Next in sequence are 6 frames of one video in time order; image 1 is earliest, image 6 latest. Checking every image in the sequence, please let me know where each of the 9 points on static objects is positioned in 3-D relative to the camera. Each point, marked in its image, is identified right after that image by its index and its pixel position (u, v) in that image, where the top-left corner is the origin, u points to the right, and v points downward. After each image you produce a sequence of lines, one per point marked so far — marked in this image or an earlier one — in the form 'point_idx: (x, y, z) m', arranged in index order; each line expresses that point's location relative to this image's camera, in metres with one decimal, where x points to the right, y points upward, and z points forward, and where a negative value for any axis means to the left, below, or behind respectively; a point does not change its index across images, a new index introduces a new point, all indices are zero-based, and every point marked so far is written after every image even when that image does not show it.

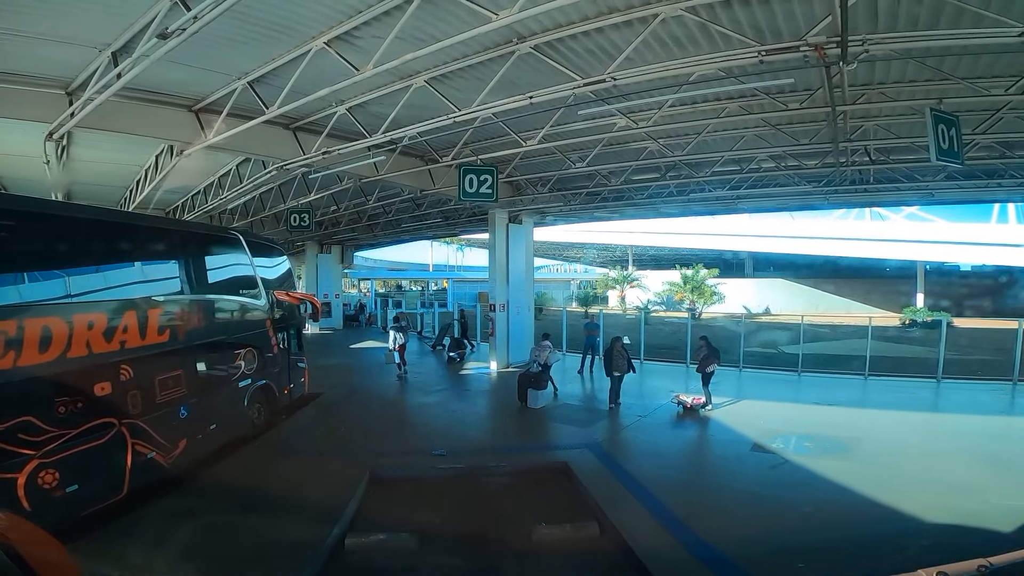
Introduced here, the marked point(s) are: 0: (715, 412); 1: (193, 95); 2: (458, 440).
0: (+4.6, -2.7, +11.3) m
1: (-6.4, +3.6, +10.0) m
2: (-1.0, -2.8, +9.4) m
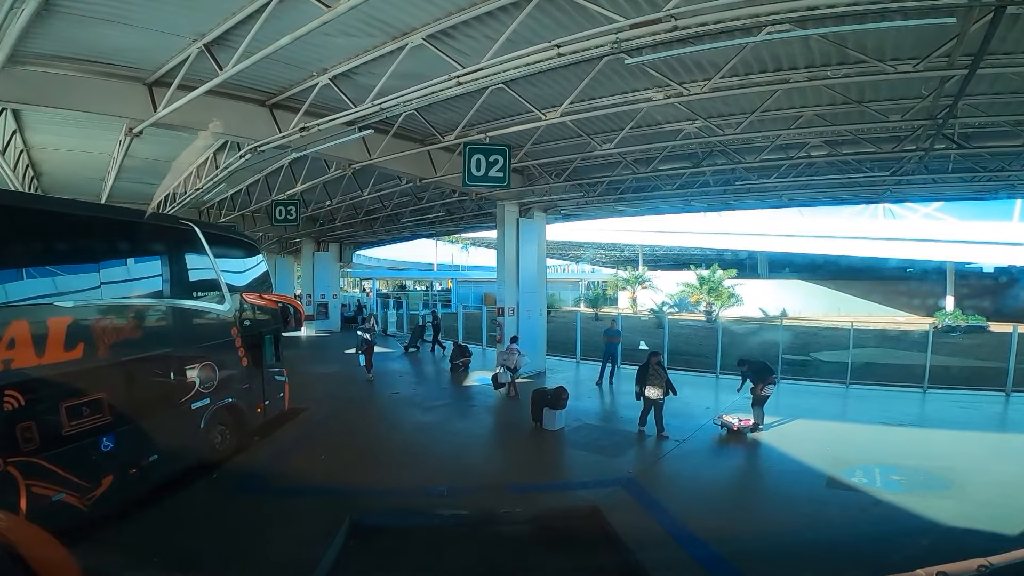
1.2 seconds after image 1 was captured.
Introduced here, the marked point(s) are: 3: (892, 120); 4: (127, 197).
0: (+4.8, -2.7, +9.8) m
1: (-6.1, +3.6, +8.5) m
2: (-0.8, -2.8, +7.9) m
3: (+6.3, +2.8, +8.7) m
4: (-13.3, +3.3, +18.2) m
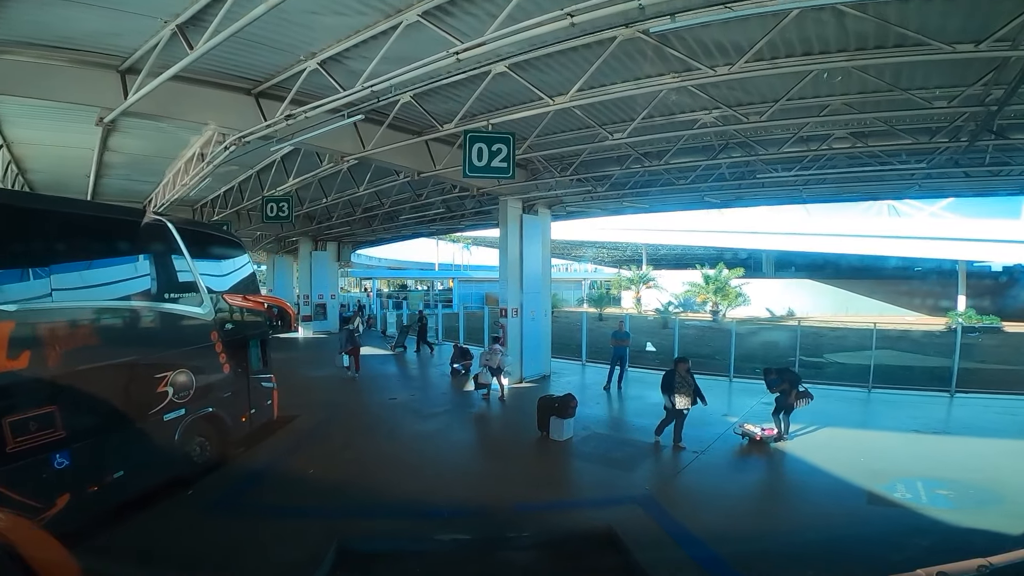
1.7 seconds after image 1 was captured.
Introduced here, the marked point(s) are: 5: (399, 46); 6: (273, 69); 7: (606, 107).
0: (+4.9, -2.7, +9.1) m
1: (-6.1, +3.6, +7.9) m
2: (-0.7, -2.8, +7.3) m
3: (+6.3, +2.8, +8.0) m
4: (-13.2, +3.3, +17.6) m
5: (-1.6, +3.3, +7.2) m
6: (-3.9, +3.5, +8.4) m
7: (+1.7, +3.2, +9.3) m
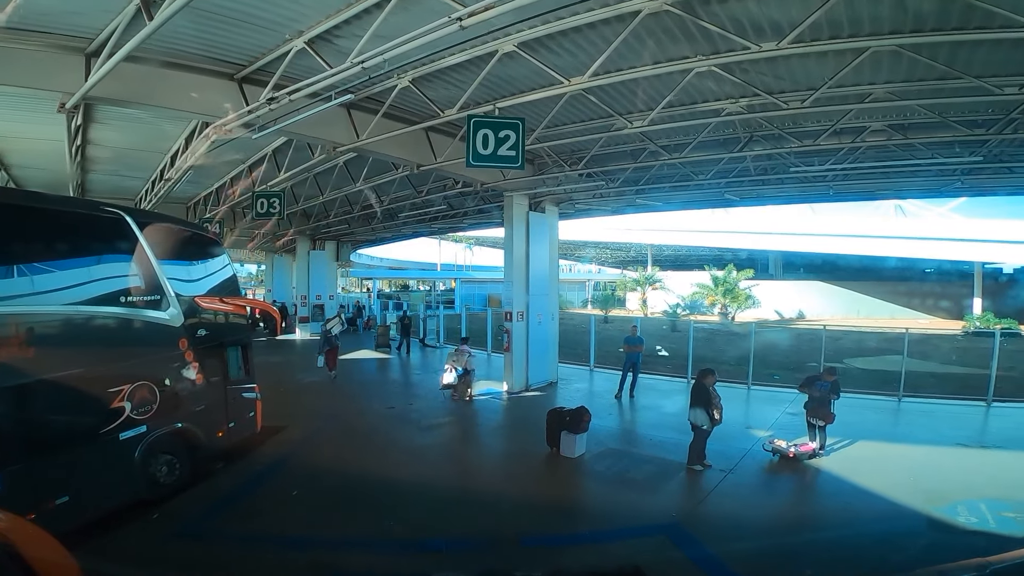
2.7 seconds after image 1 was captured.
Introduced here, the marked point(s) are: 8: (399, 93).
0: (+5.0, -2.8, +8.4) m
1: (-6.0, +3.5, +7.2) m
2: (-0.6, -2.9, +6.6) m
3: (+6.5, +2.7, +7.3) m
4: (-13.1, +3.3, +16.9) m
5: (-1.4, +3.3, +6.4) m
6: (-3.8, +3.5, +7.7) m
7: (+1.8, +3.2, +8.6) m
8: (-1.9, +3.4, +9.0) m
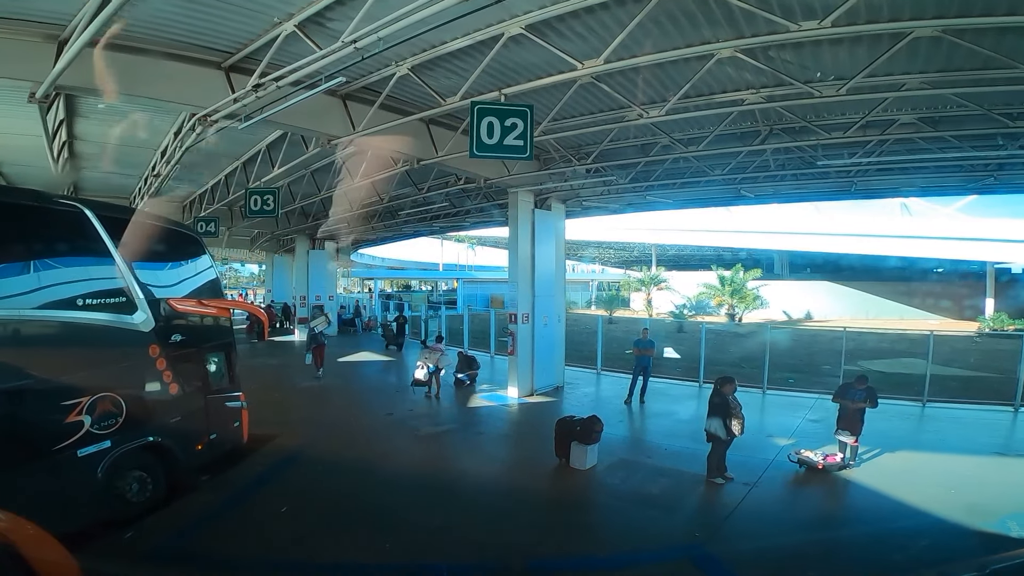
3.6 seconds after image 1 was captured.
0: (+5.1, -2.8, +7.9) m
1: (-5.9, +3.5, +6.7) m
2: (-0.5, -2.9, +6.1) m
3: (+6.6, +2.7, +6.7) m
4: (-12.9, +3.3, +16.4) m
5: (-1.4, +3.3, +6.0) m
6: (-3.7, +3.5, +7.2) m
7: (+1.9, +3.2, +8.1) m
8: (-1.8, +3.3, +8.5) m
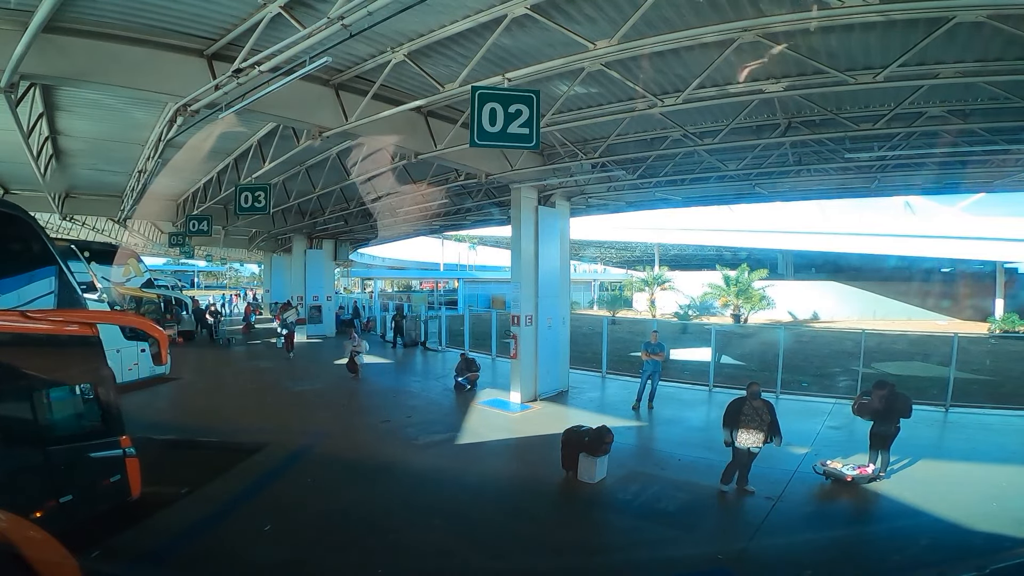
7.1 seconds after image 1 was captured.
0: (+5.1, -2.8, +7.4) m
1: (-5.8, +3.5, +6.3) m
2: (-0.5, -2.9, +5.6) m
3: (+6.6, +2.7, +6.3) m
4: (-12.9, +3.3, +16.0) m
5: (-1.3, +3.3, +5.5) m
6: (-3.6, +3.4, +6.7) m
7: (+2.0, +3.2, +7.6) m
8: (-1.8, +3.3, +8.1) m
